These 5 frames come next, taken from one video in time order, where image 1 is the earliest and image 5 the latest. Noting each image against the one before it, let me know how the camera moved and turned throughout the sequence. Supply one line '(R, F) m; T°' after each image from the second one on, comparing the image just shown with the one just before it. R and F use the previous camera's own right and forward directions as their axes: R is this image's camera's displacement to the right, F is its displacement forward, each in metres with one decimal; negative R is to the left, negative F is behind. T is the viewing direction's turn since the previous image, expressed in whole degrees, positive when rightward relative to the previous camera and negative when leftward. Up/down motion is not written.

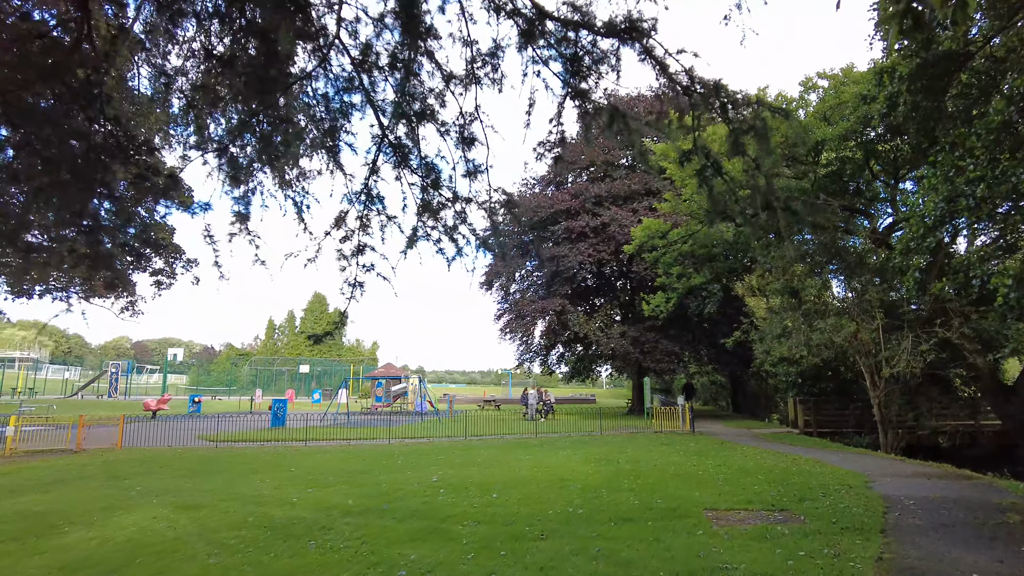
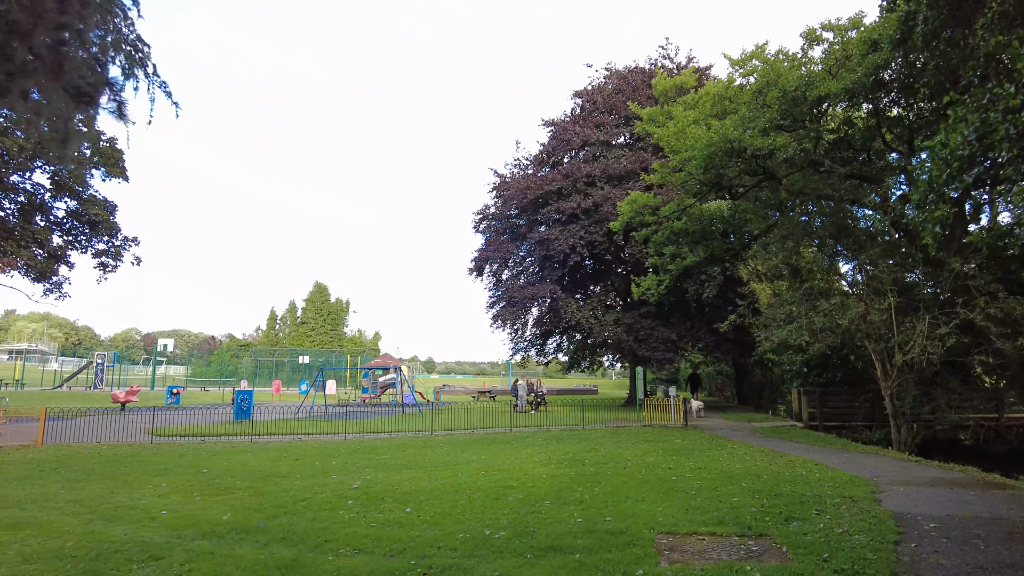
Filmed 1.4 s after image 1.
(+1.1, +1.7) m; -1°
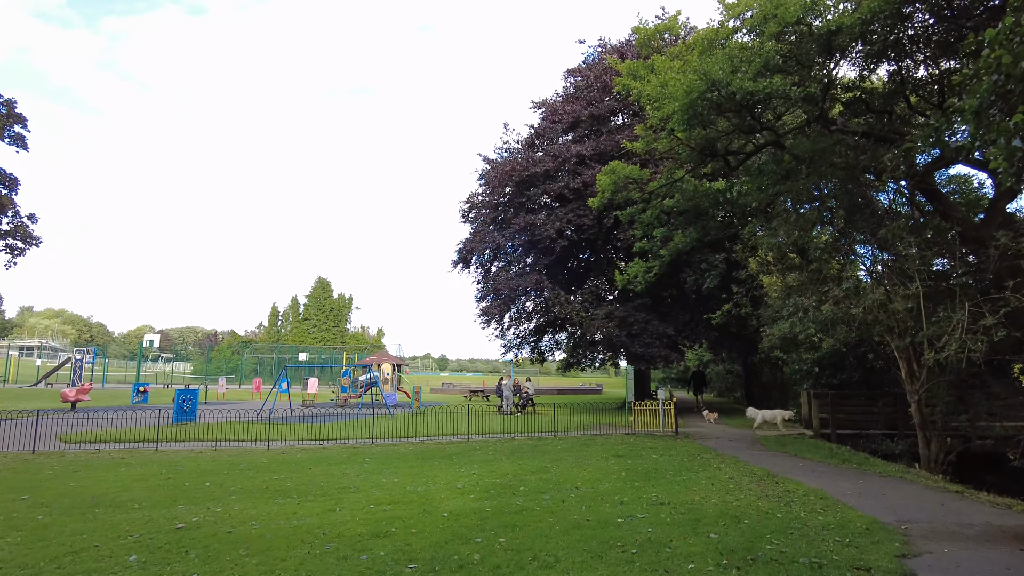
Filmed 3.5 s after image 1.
(+1.4, +2.4) m; -1°
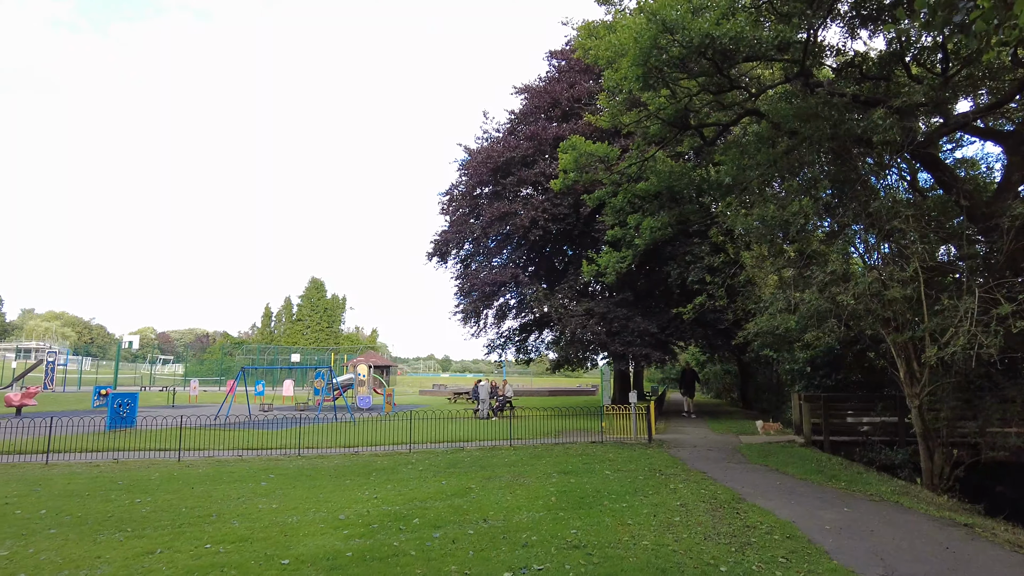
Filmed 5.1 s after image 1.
(+1.2, +1.6) m; 0°
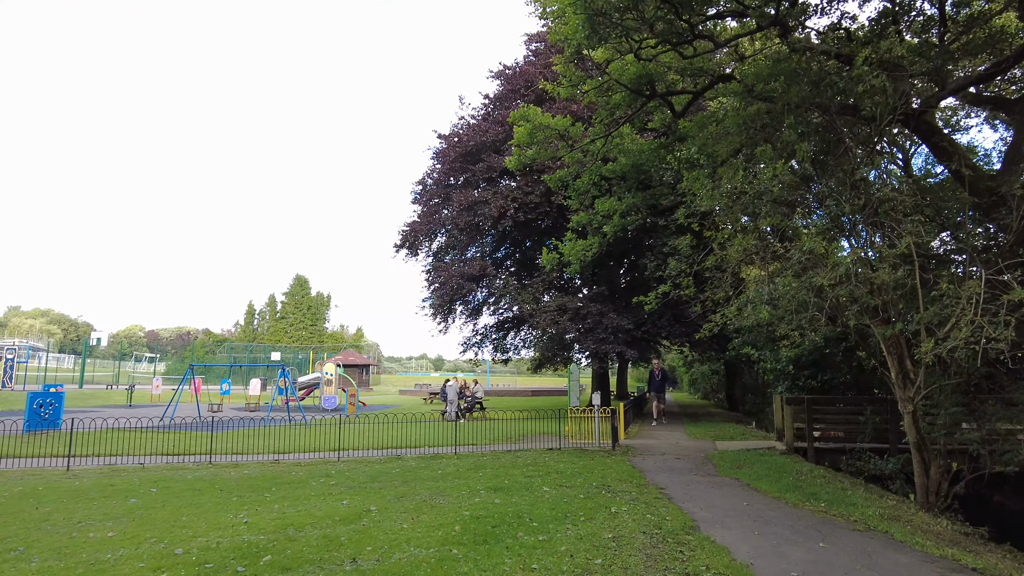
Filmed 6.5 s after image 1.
(+1.0, +1.5) m; +1°
